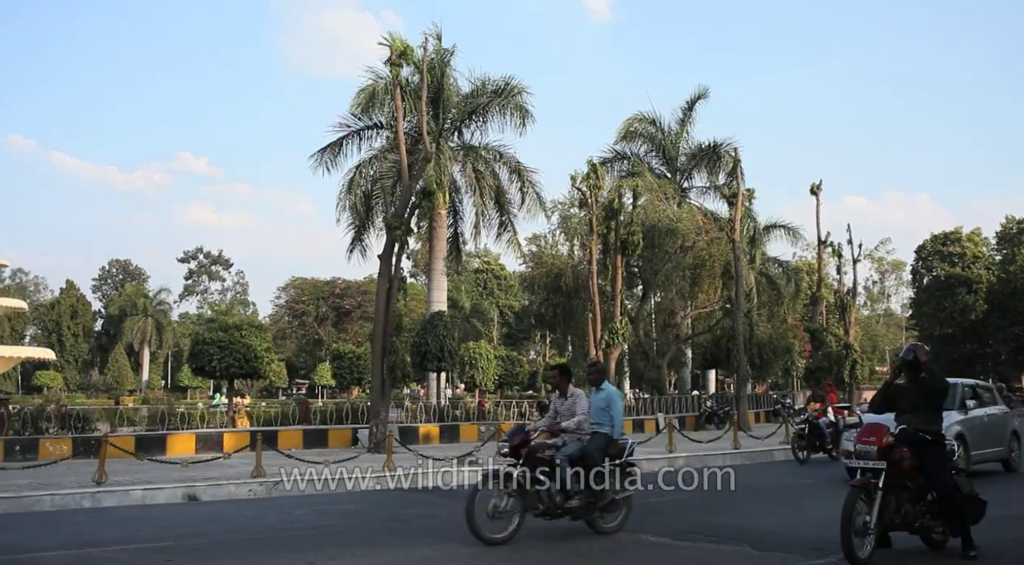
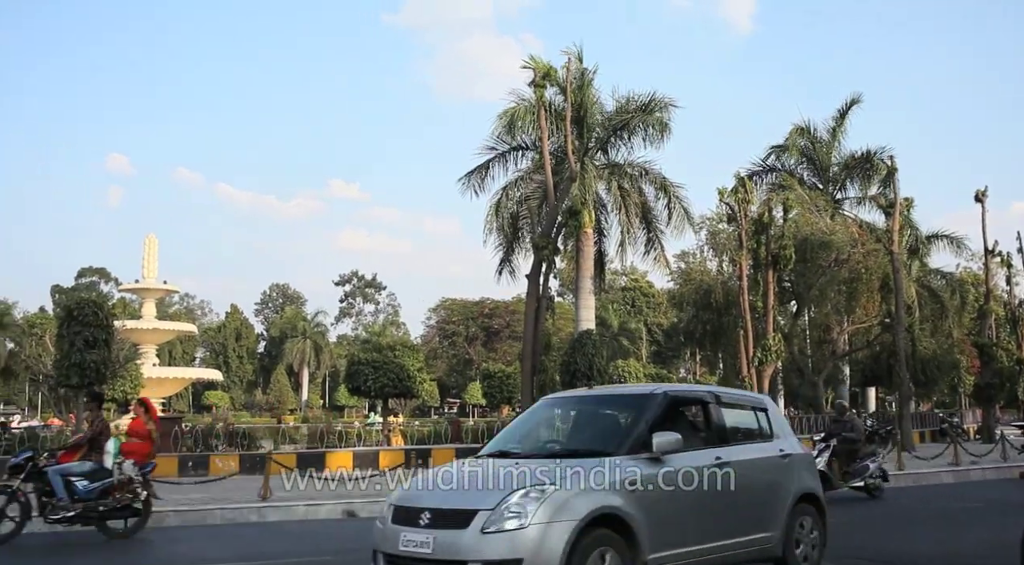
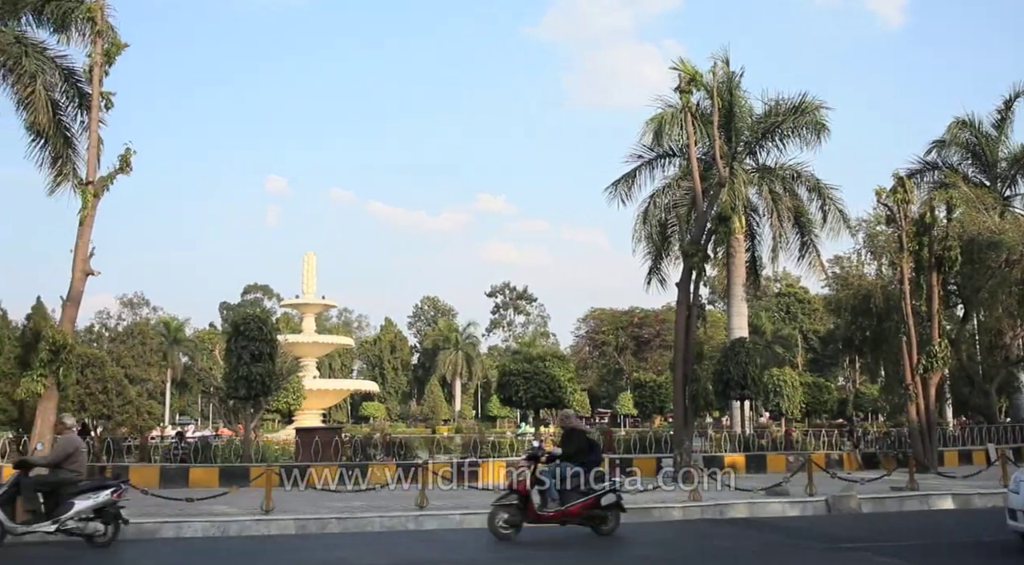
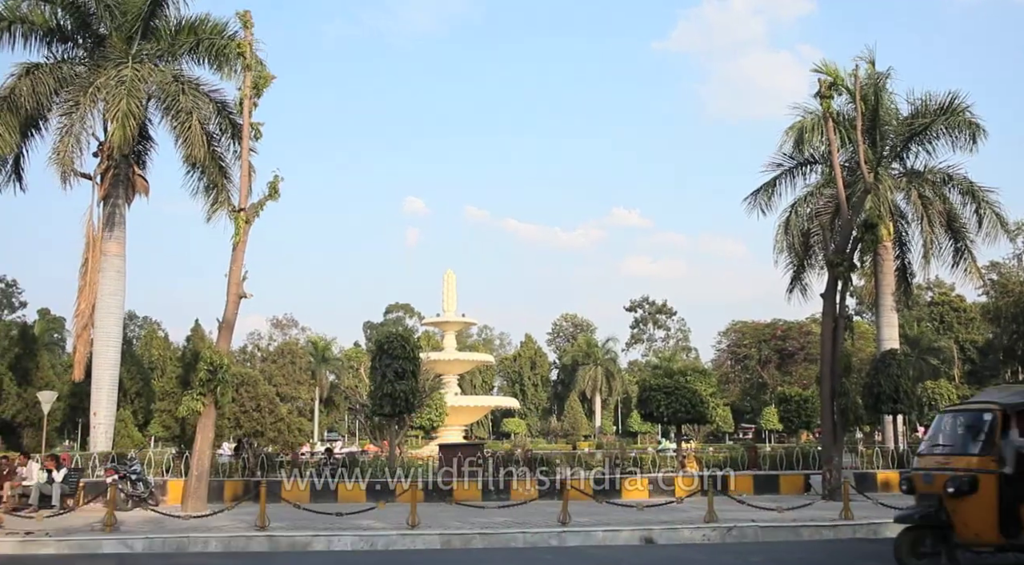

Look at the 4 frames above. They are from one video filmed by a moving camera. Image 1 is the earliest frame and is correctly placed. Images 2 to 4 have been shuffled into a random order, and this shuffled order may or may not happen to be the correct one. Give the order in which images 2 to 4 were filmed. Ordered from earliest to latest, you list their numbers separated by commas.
2, 3, 4
